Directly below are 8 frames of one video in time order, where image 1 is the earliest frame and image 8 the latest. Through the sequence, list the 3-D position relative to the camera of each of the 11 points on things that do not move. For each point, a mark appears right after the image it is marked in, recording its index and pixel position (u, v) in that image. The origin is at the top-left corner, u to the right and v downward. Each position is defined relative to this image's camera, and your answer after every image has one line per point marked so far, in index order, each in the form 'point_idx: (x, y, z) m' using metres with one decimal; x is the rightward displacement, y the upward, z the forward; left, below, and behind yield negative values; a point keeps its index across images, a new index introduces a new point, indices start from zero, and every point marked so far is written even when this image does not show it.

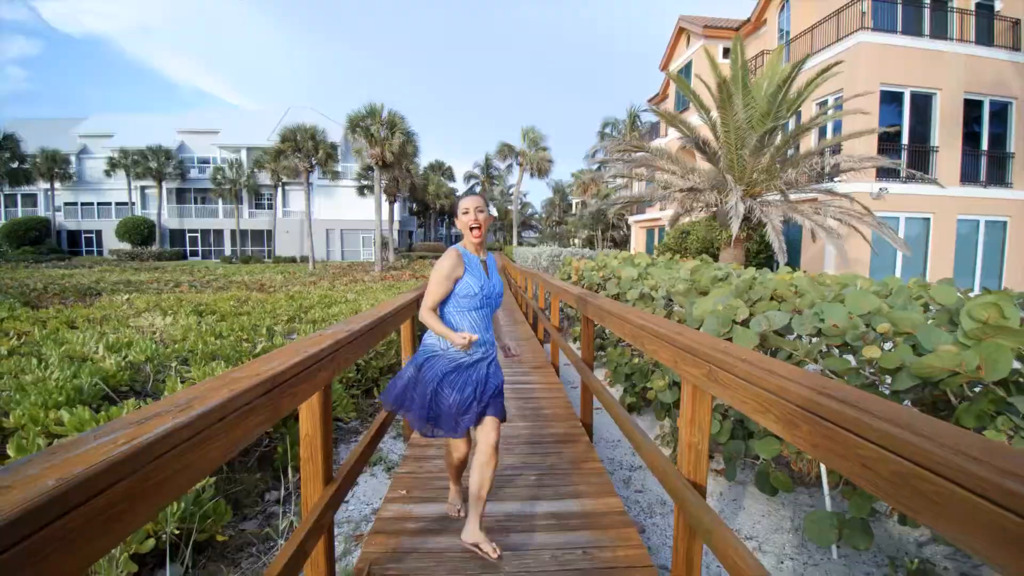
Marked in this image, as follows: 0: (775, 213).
0: (+4.7, +1.3, +8.9) m
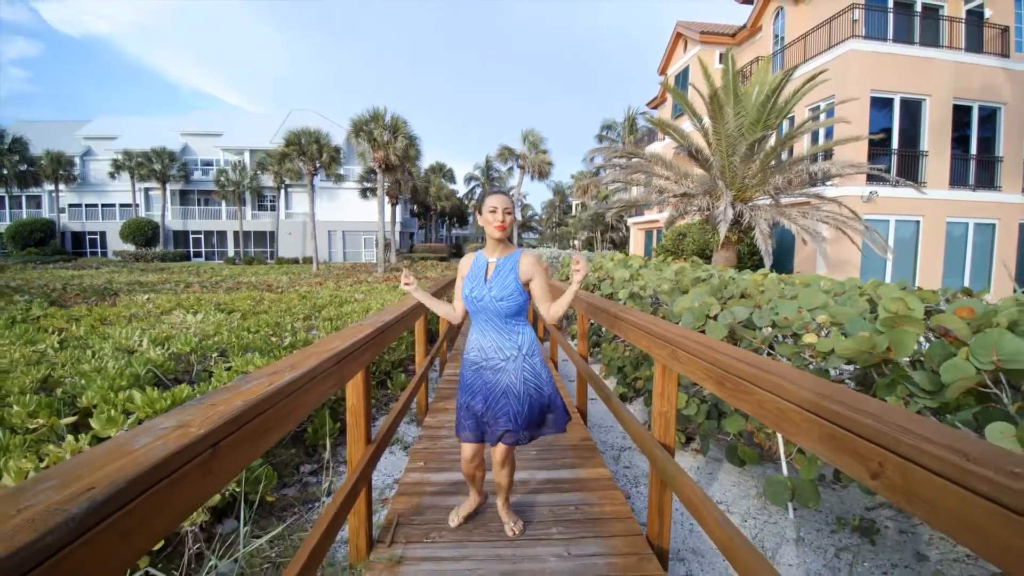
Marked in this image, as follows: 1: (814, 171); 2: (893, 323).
0: (+4.7, +1.3, +9.3) m
1: (+5.5, +2.1, +9.1) m
2: (+1.4, -0.1, +1.8) m
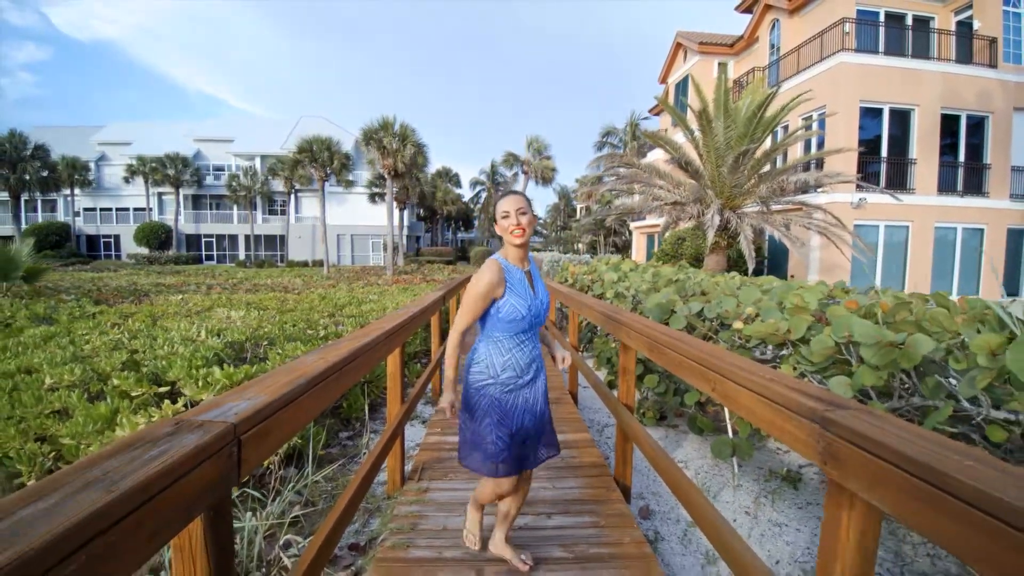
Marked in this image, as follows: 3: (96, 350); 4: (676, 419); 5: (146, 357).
0: (+4.7, +1.3, +9.9) m
1: (+5.6, +2.1, +9.7) m
2: (+1.4, -0.1, +2.4) m
3: (-3.5, -0.5, +4.1) m
4: (+1.3, -1.1, +4.1) m
5: (-2.8, -0.5, +3.8) m
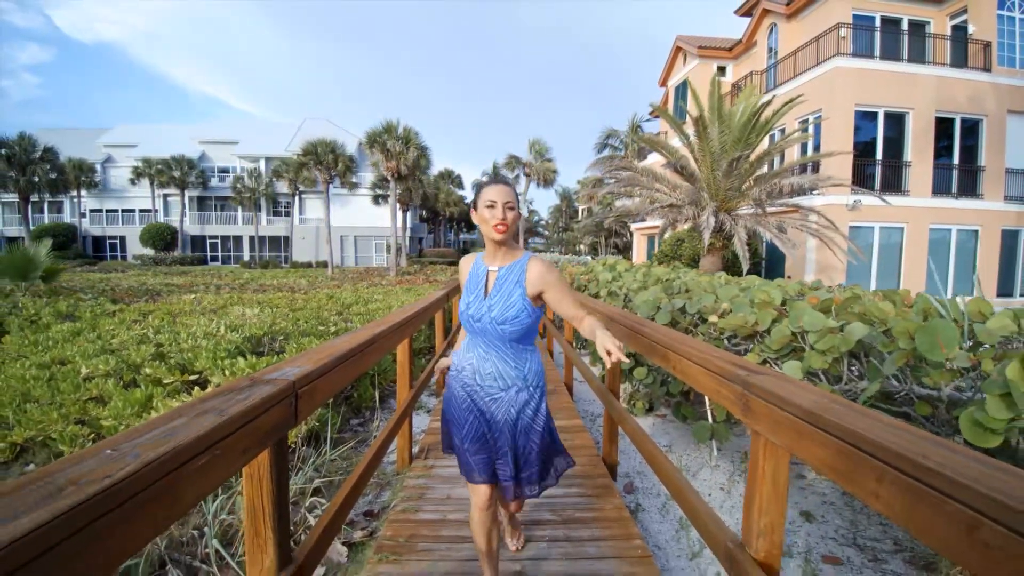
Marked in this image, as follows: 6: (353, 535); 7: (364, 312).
0: (+4.8, +1.3, +10.2) m
1: (+5.6, +2.1, +10.0) m
2: (+1.4, -0.1, +2.7) m
3: (-3.5, -0.5, +4.4) m
4: (+1.3, -1.1, +4.4) m
5: (-2.8, -0.5, +4.1) m
6: (-0.8, -1.2, +2.4) m
7: (-1.9, -0.3, +6.3) m
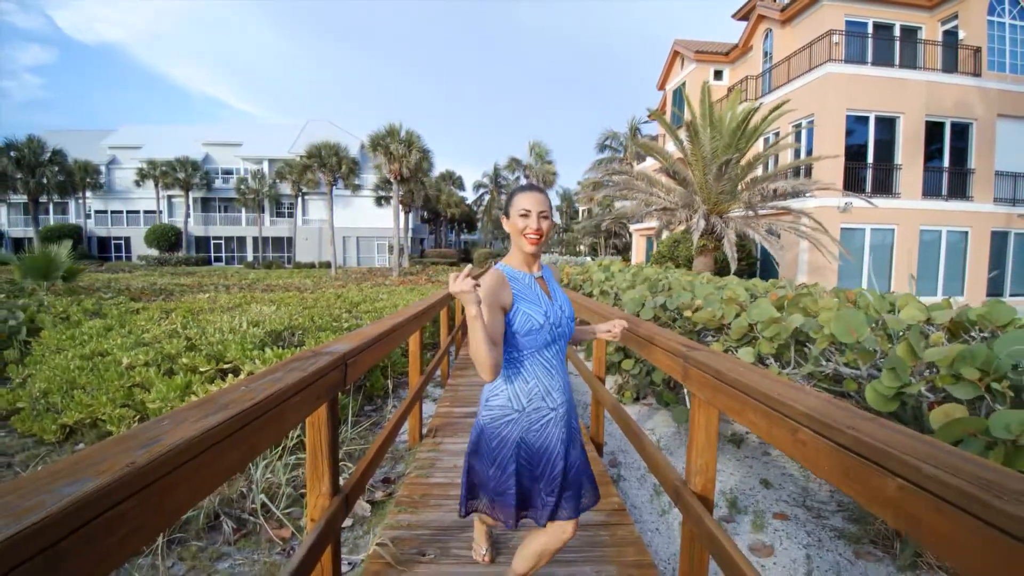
0: (+4.8, +1.3, +10.6) m
1: (+5.6, +2.1, +10.4) m
2: (+1.3, -0.1, +3.1) m
3: (-3.5, -0.5, +4.9) m
4: (+1.3, -1.1, +4.8) m
5: (-2.8, -0.5, +4.5) m
6: (-0.8, -1.2, +2.8) m
7: (-1.9, -0.3, +6.7) m
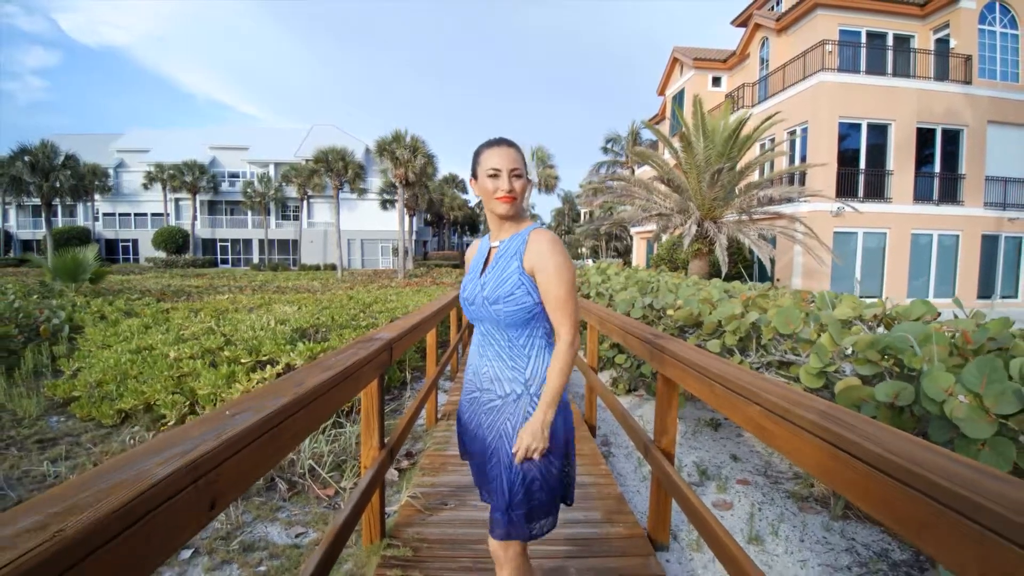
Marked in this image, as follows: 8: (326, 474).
0: (+4.8, +1.2, +11.1) m
1: (+5.6, +2.1, +10.8) m
2: (+1.4, -0.1, +3.6) m
3: (-3.5, -0.5, +5.4) m
4: (+1.4, -1.1, +5.2) m
5: (-2.8, -0.5, +5.0) m
6: (-0.7, -1.2, +3.3) m
7: (-1.8, -0.3, +7.2) m
8: (-1.1, -1.1, +3.0) m
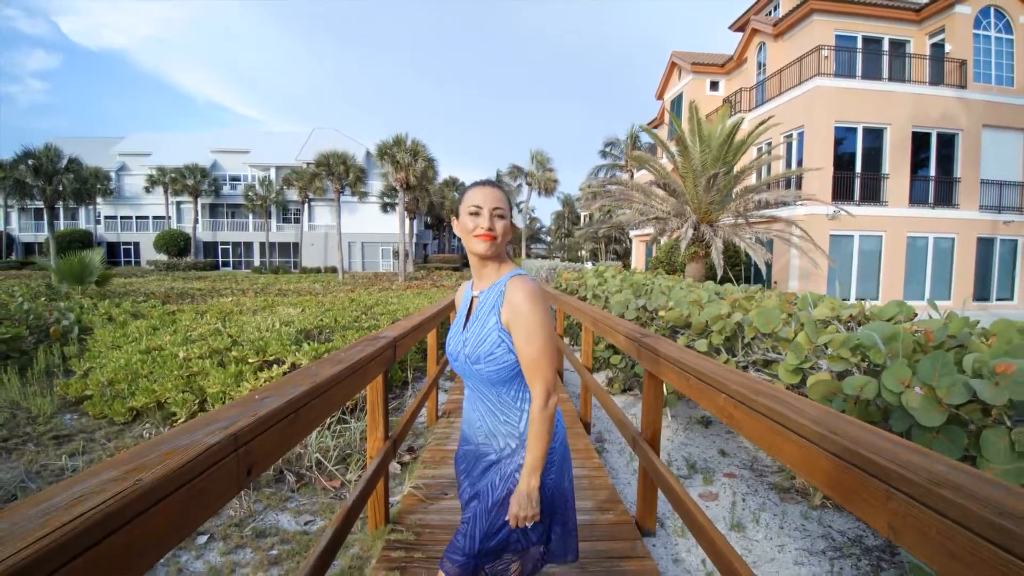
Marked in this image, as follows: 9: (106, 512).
0: (+4.8, +1.2, +11.2) m
1: (+5.6, +2.0, +11.0) m
2: (+1.4, -0.1, +3.8) m
3: (-3.5, -0.5, +5.5) m
4: (+1.3, -1.1, +5.4) m
5: (-2.8, -0.5, +5.2) m
6: (-0.8, -1.2, +3.5) m
7: (-1.9, -0.4, +7.4) m
8: (-1.1, -1.1, +3.2) m
9: (-0.6, -0.3, +0.7) m
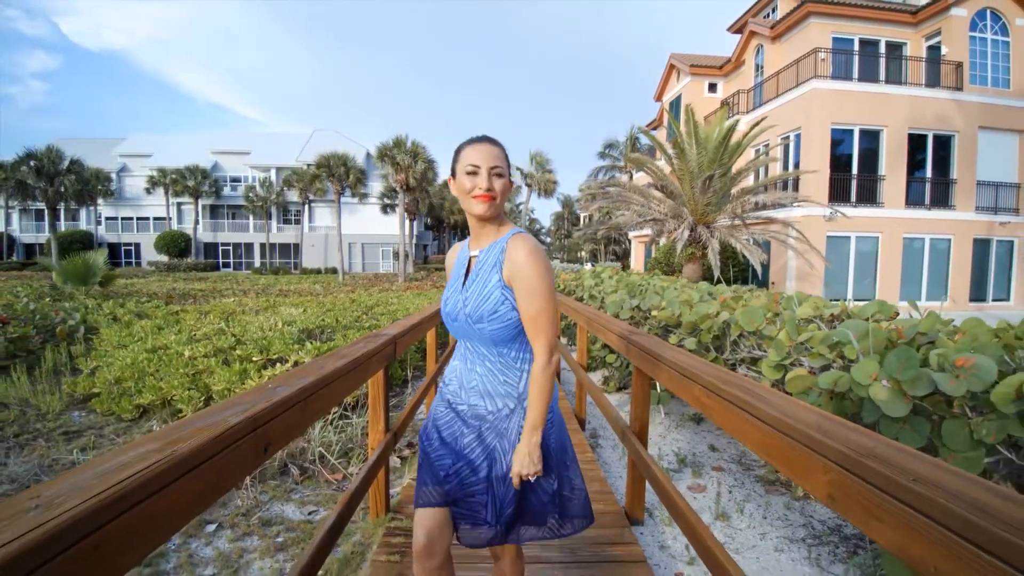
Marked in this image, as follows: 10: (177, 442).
0: (+4.8, +1.2, +11.3) m
1: (+5.6, +2.0, +11.1) m
2: (+1.3, -0.1, +3.9) m
3: (-3.5, -0.5, +5.6) m
4: (+1.3, -1.1, +5.5) m
5: (-2.8, -0.5, +5.3) m
6: (-0.8, -1.2, +3.6) m
7: (-1.9, -0.4, +7.5) m
8: (-1.2, -1.1, +3.3) m
9: (-0.6, -0.3, +0.8) m
10: (-0.6, -0.3, +1.0) m
